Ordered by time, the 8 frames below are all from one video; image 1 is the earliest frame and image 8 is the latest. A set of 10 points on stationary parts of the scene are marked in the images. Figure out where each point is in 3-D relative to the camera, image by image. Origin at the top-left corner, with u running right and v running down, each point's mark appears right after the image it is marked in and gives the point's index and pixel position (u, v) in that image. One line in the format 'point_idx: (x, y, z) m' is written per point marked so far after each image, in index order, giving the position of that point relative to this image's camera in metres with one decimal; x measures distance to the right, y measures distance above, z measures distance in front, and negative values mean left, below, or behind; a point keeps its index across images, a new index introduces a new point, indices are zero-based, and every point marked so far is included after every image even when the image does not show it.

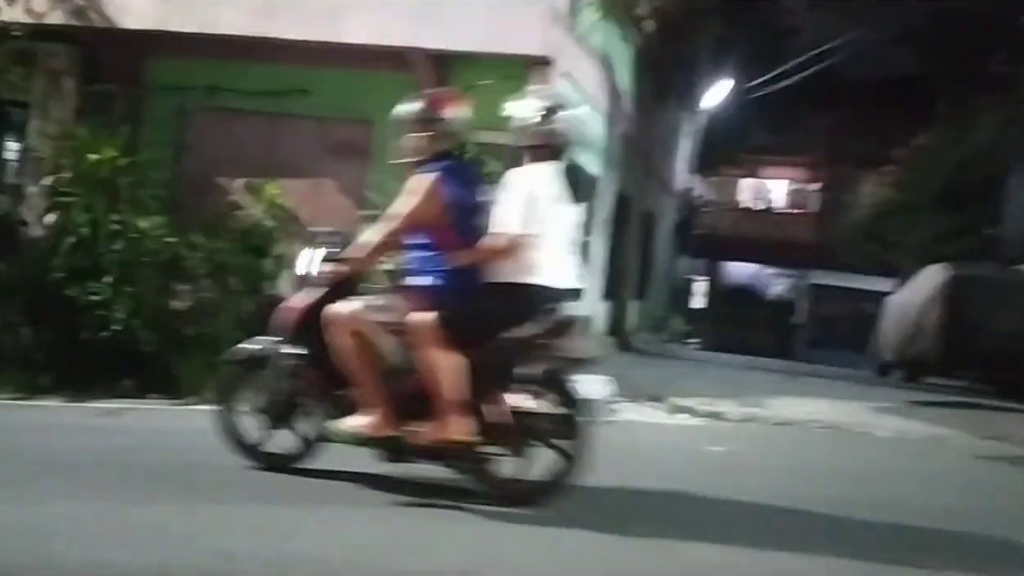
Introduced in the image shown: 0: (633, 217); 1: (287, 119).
0: (+1.8, +1.1, +13.1) m
1: (-2.5, +1.9, +9.7) m
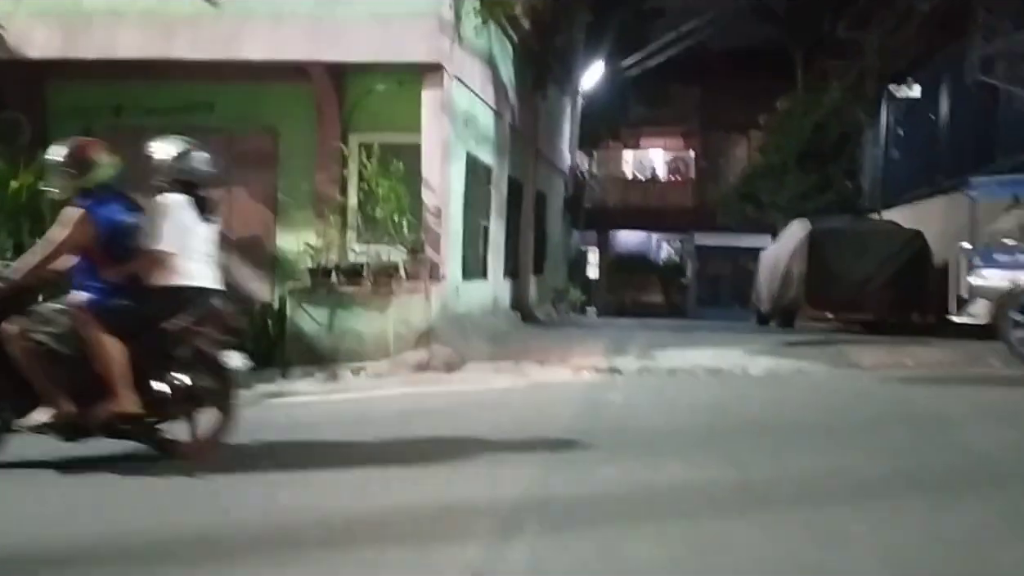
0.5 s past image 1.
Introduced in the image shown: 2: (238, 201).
0: (+0.2, +1.5, +14.1) m
1: (-3.7, +1.8, +10.2) m
2: (-3.0, +1.0, +9.2) m
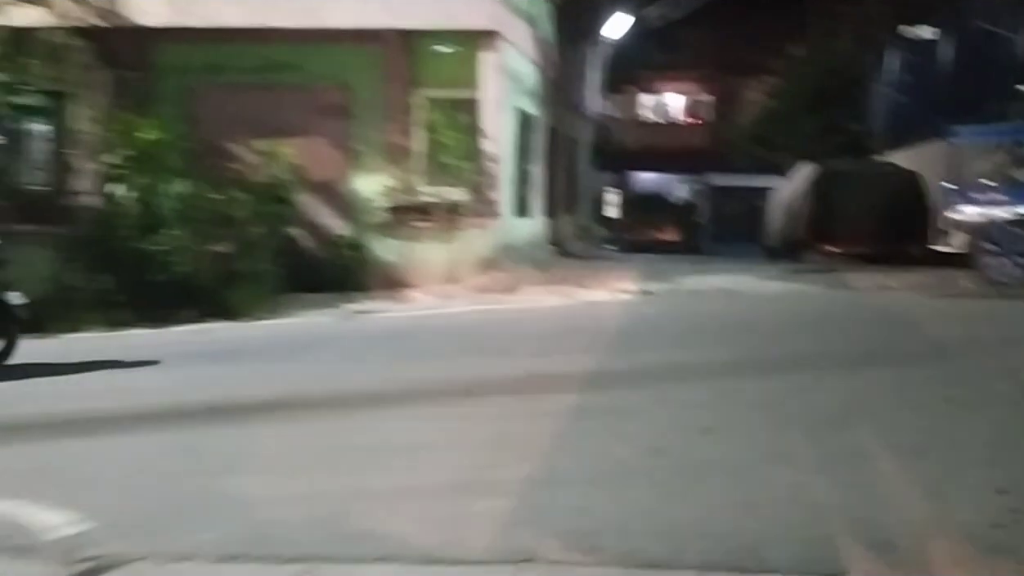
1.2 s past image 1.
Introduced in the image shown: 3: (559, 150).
0: (+0.8, +2.6, +15.6) m
1: (-3.1, +2.6, +11.8) m
2: (-2.4, +1.8, +10.9) m
3: (+0.8, +2.4, +15.5) m
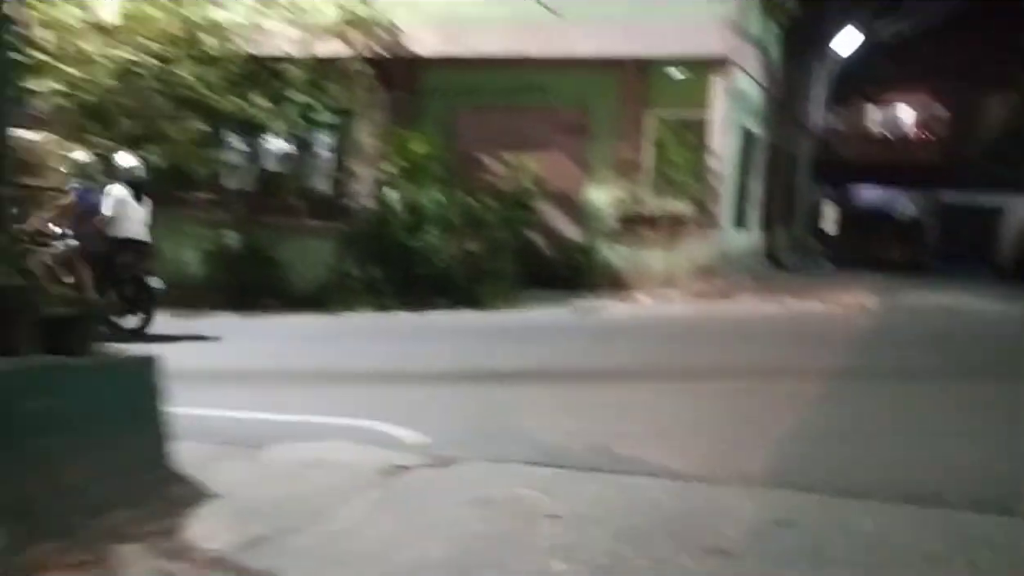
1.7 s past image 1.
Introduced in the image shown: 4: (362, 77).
0: (+4.9, +2.4, +16.2) m
1: (+0.2, +2.7, +13.3) m
2: (+0.6, +1.8, +12.3) m
3: (+4.8, +2.2, +16.1) m
4: (-2.1, +2.9, +12.1) m
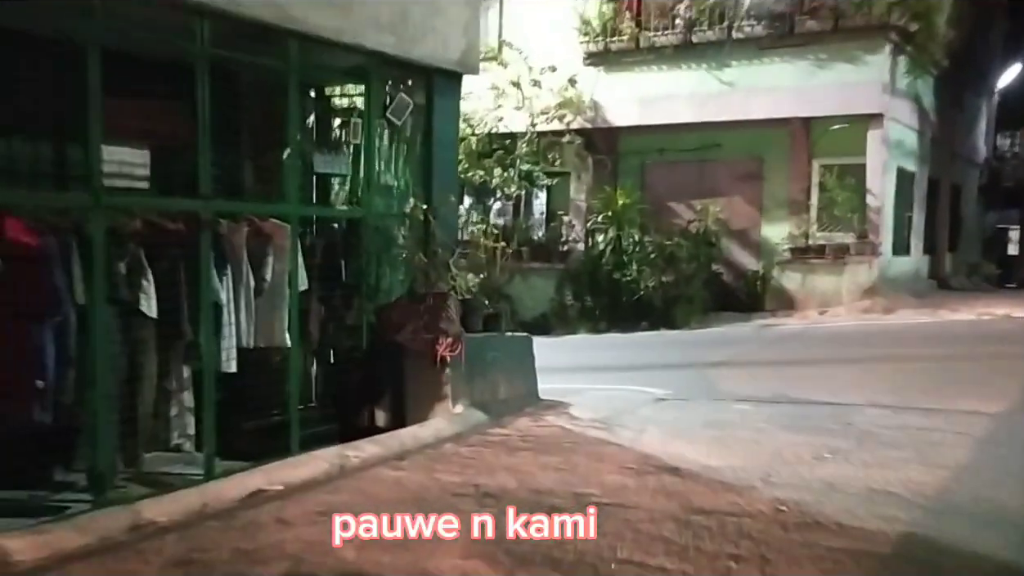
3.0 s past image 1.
0: (+8.7, +2.0, +18.0) m
1: (+3.6, +2.3, +16.2) m
2: (+3.8, +1.4, +15.0) m
3: (+8.6, +1.9, +17.9) m
4: (+1.0, +2.5, +15.4) m
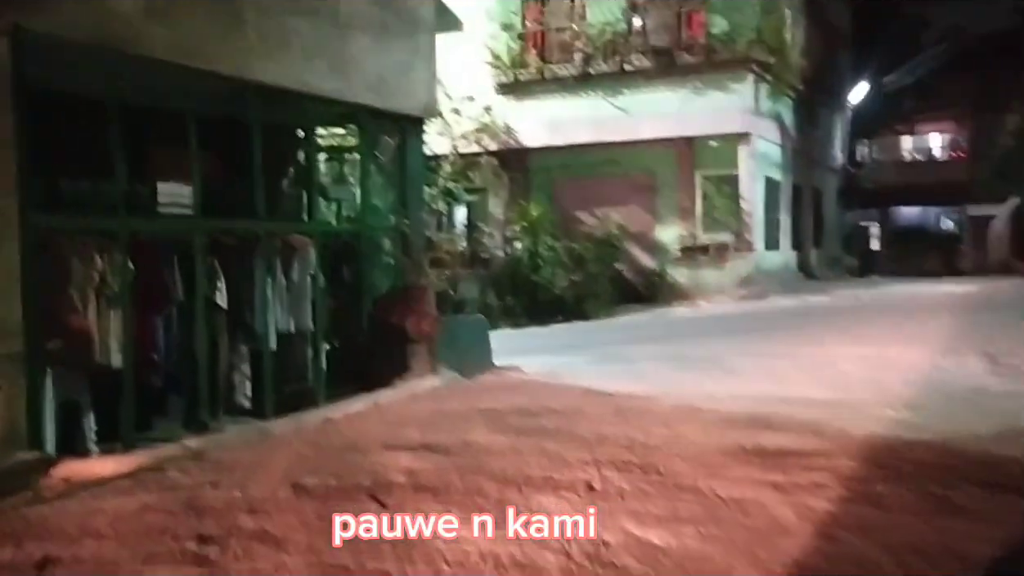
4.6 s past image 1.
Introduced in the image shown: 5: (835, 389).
0: (+6.9, +2.2, +21.0) m
1: (+2.0, +2.3, +18.6) m
2: (+2.4, +1.5, +17.4) m
3: (+6.8, +2.1, +20.9) m
4: (-0.5, +2.4, +17.5) m
5: (+2.5, -0.8, +6.9) m
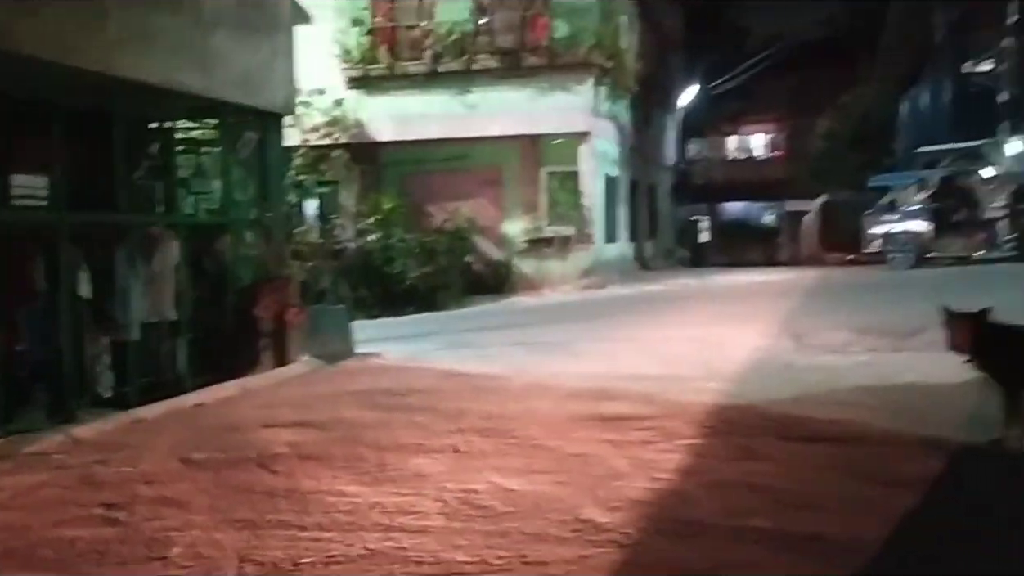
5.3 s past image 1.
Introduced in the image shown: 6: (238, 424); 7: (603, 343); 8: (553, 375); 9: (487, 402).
0: (+3.2, +2.5, +22.4) m
1: (-1.2, +2.5, +19.2) m
2: (-0.6, +1.7, +18.1) m
3: (+3.1, +2.3, +22.3) m
4: (-3.5, +2.6, +17.7) m
5: (+1.3, -0.7, +7.8) m
6: (-1.7, -0.9, +5.6) m
7: (+1.0, -0.6, +9.5) m
8: (+0.3, -0.7, +7.2) m
9: (-0.2, -0.8, +6.1) m
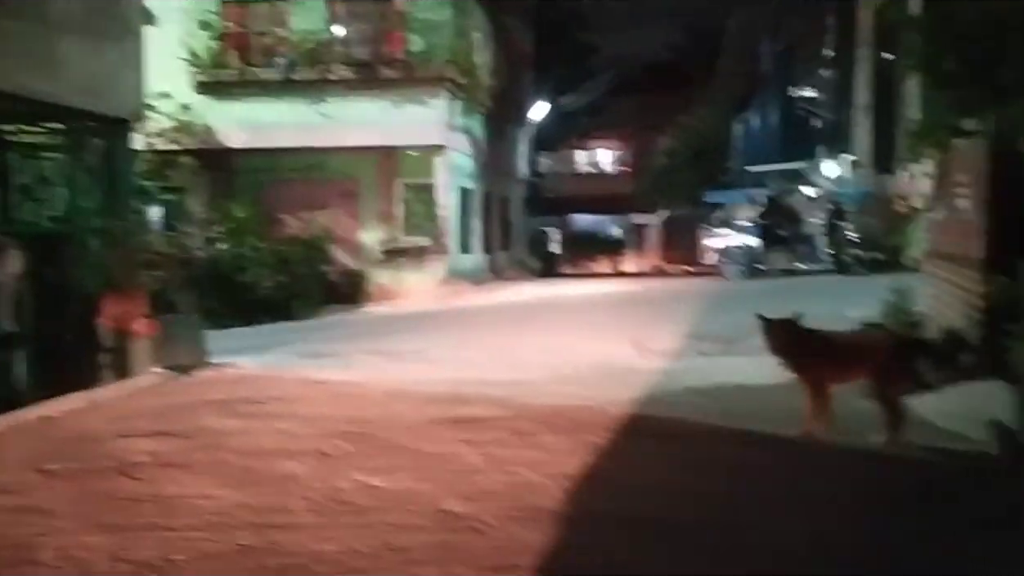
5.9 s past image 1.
0: (-0.5, +2.2, +23.0) m
1: (-4.4, +2.3, +19.1) m
2: (-3.6, +1.5, +18.1) m
3: (-0.6, +2.1, +22.9) m
4: (-6.3, +2.4, +17.3) m
5: (0.0, -0.8, +8.2) m
6: (-2.6, -0.9, +5.6) m
7: (-0.6, -0.7, +9.8) m
8: (-0.9, -0.8, +7.5) m
9: (-1.2, -0.8, +6.3) m
